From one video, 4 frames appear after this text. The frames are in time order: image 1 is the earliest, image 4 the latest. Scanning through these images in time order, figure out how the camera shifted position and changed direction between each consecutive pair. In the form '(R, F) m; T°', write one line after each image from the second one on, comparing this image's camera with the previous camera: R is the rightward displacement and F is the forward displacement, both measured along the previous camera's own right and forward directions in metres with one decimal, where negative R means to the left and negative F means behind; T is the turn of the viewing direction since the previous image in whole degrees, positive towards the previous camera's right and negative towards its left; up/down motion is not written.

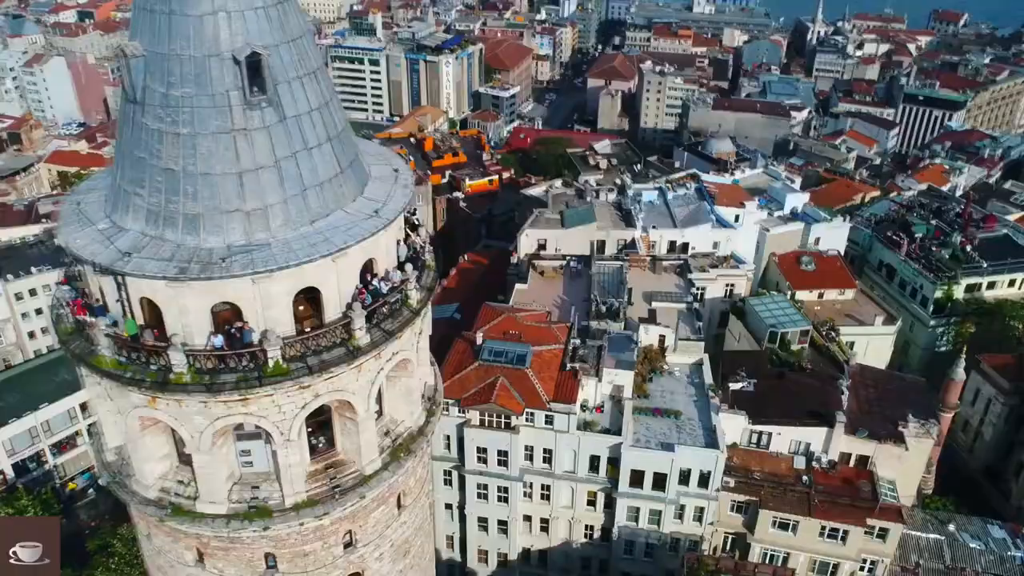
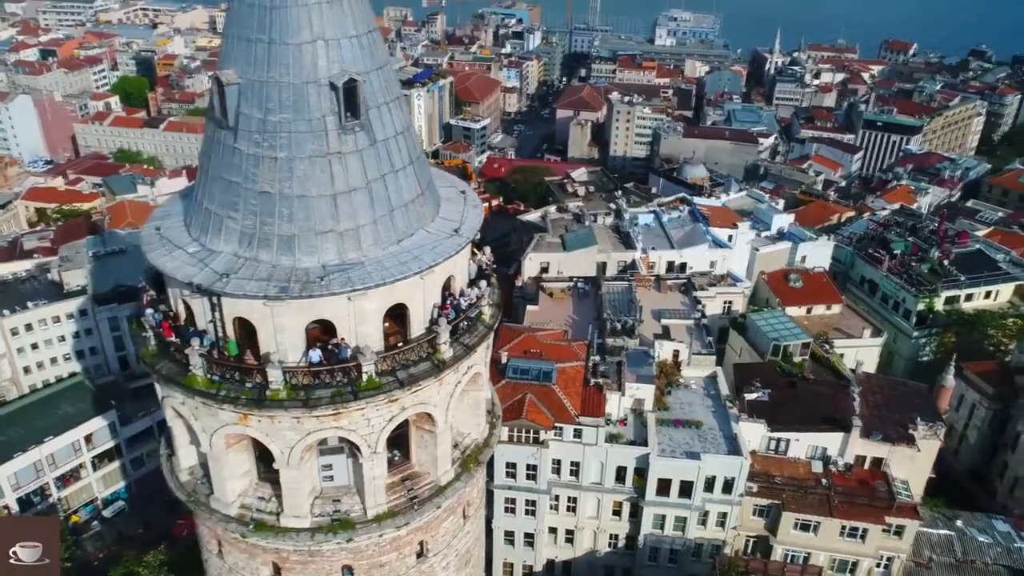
(-1.5, -0.5) m; +3°
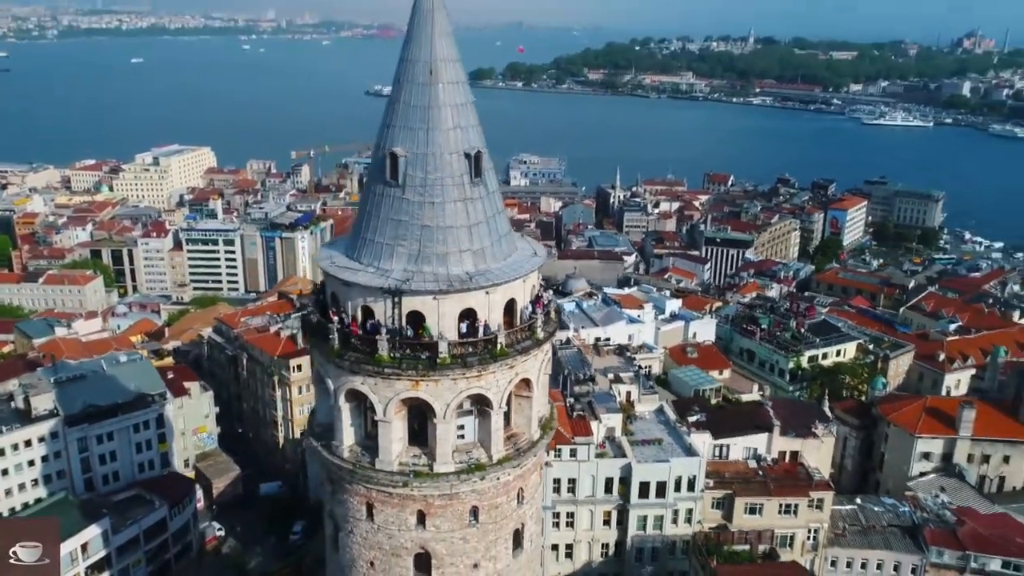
(-4.4, -4.4) m; +11°
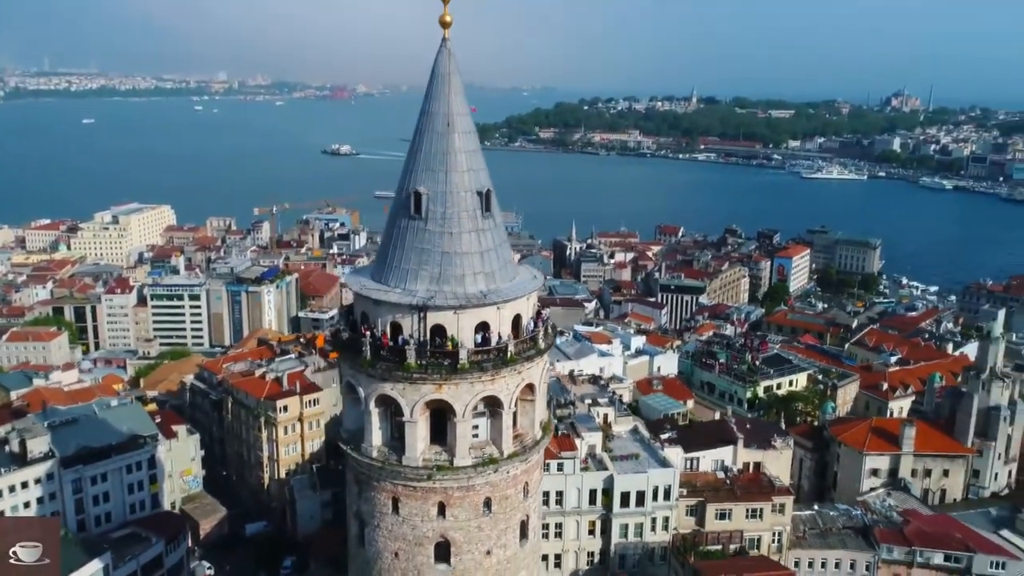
(-1.2, -2.6) m; +3°
